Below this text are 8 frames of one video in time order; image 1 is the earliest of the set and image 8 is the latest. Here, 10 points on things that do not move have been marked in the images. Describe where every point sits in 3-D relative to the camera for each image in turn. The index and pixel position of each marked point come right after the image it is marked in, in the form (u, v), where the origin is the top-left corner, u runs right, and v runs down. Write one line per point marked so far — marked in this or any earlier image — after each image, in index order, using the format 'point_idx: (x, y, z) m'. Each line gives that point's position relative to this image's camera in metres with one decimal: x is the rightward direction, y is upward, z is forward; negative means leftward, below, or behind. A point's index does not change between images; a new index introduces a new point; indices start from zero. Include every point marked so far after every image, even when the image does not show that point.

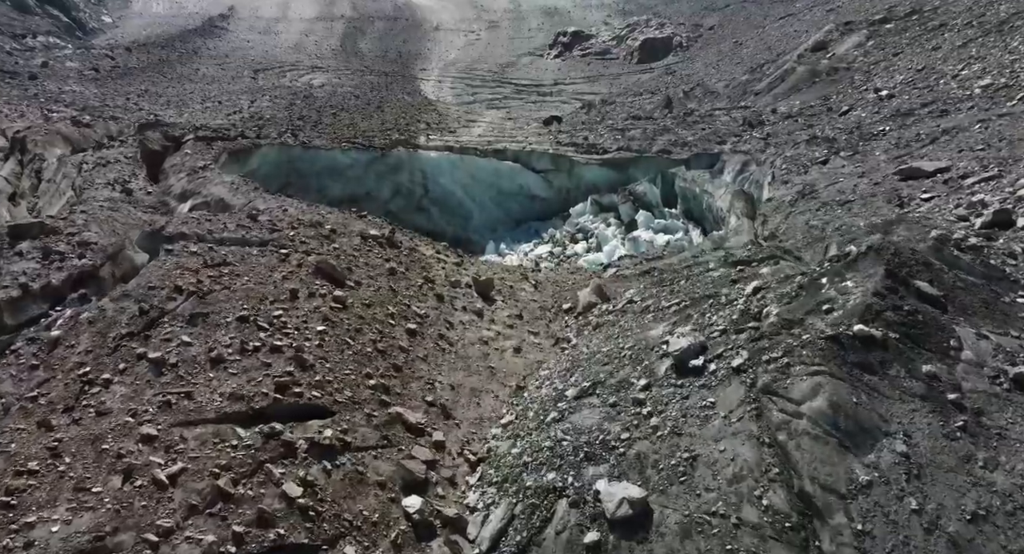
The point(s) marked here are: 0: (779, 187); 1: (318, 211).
0: (+2.7, +0.9, +7.7) m
1: (-1.6, +0.5, +6.1) m
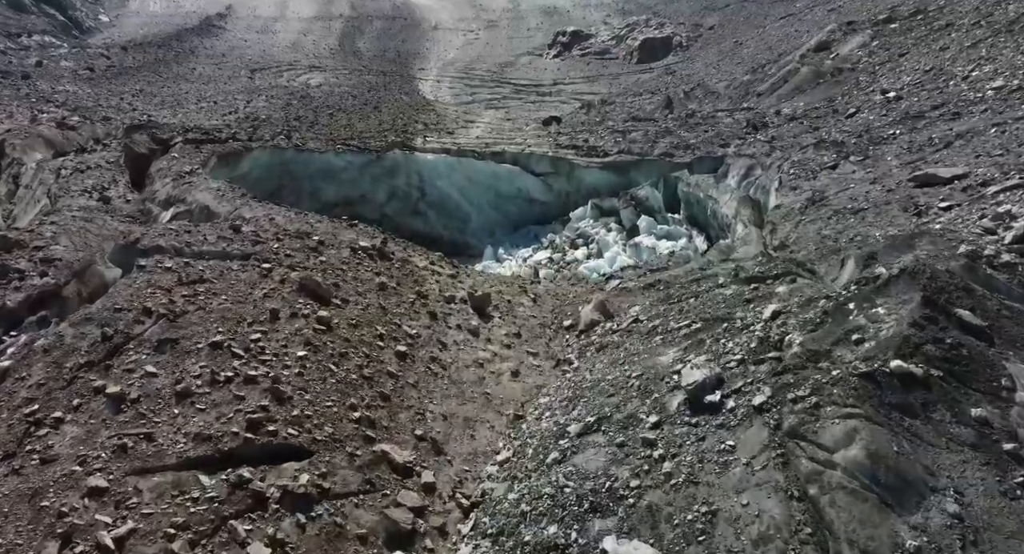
0: (+2.7, +0.8, +7.5) m
1: (-1.6, +0.4, +5.9) m
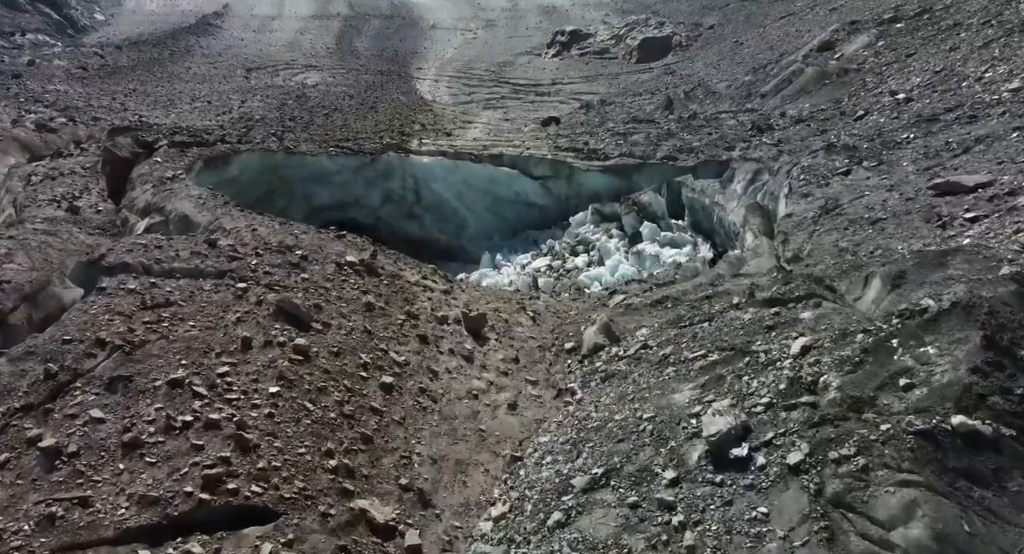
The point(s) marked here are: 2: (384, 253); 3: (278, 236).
0: (+2.6, +0.7, +7.1) m
1: (-1.6, +0.3, +5.5) m
2: (-0.9, +0.2, +5.5) m
3: (-1.6, +0.3, +5.4) m
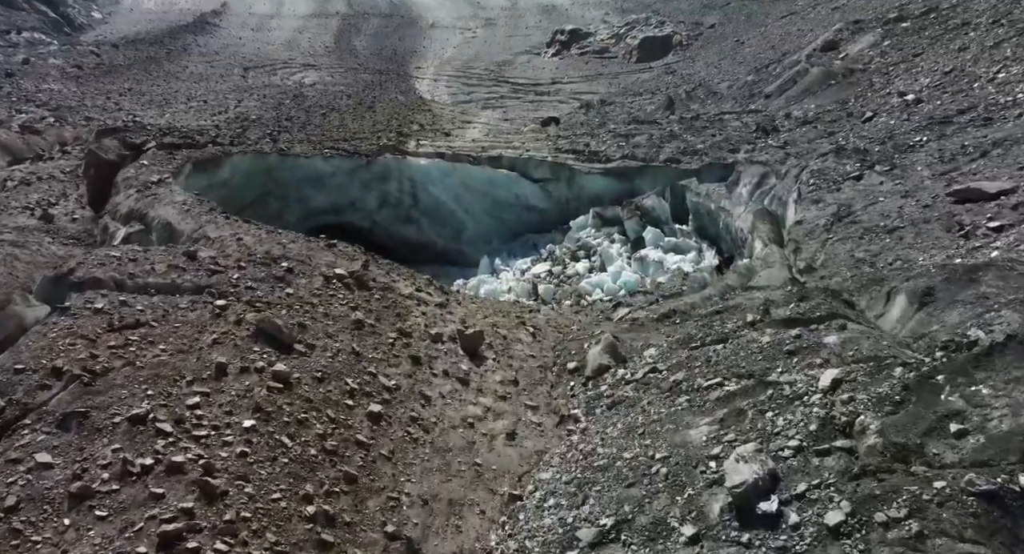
0: (+2.6, +0.6, +6.8) m
1: (-1.6, +0.2, +5.2) m
2: (-0.9, +0.1, +5.3) m
3: (-1.6, +0.2, +5.1) m
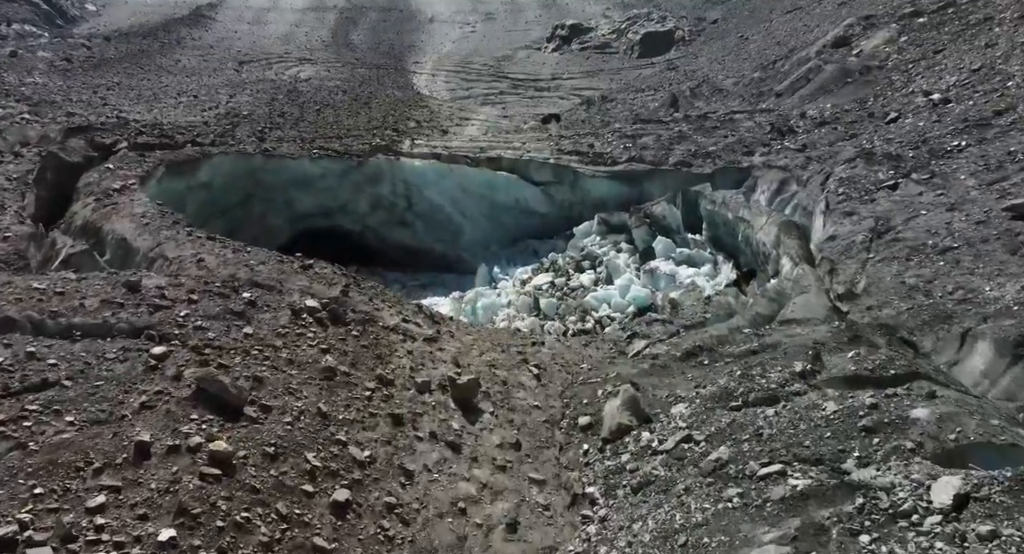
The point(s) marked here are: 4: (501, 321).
0: (+2.6, +0.5, +6.2) m
1: (-1.6, +0.1, +4.6) m
2: (-0.9, -0.1, +4.6) m
3: (-1.6, 0.0, +4.4) m
4: (-0.1, -0.5, +8.3) m
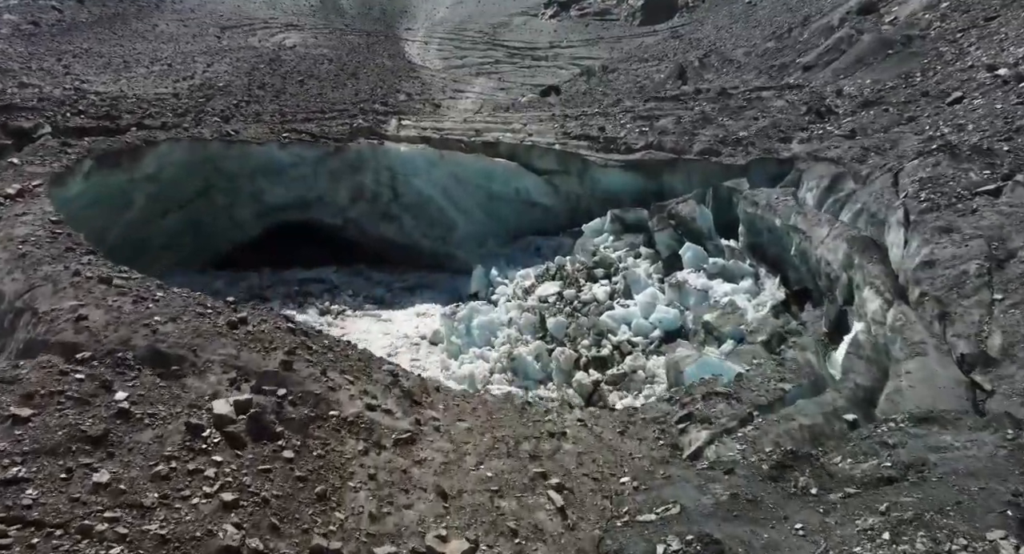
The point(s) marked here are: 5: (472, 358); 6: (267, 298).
0: (+2.7, +0.2, +4.8) m
1: (-1.6, -0.2, +3.2) m
2: (-0.9, -0.4, +3.3) m
3: (-1.6, -0.2, +3.1) m
4: (-0.1, -0.6, +7.0) m
5: (-0.4, -0.7, +6.9) m
6: (-2.7, -0.2, +8.4) m
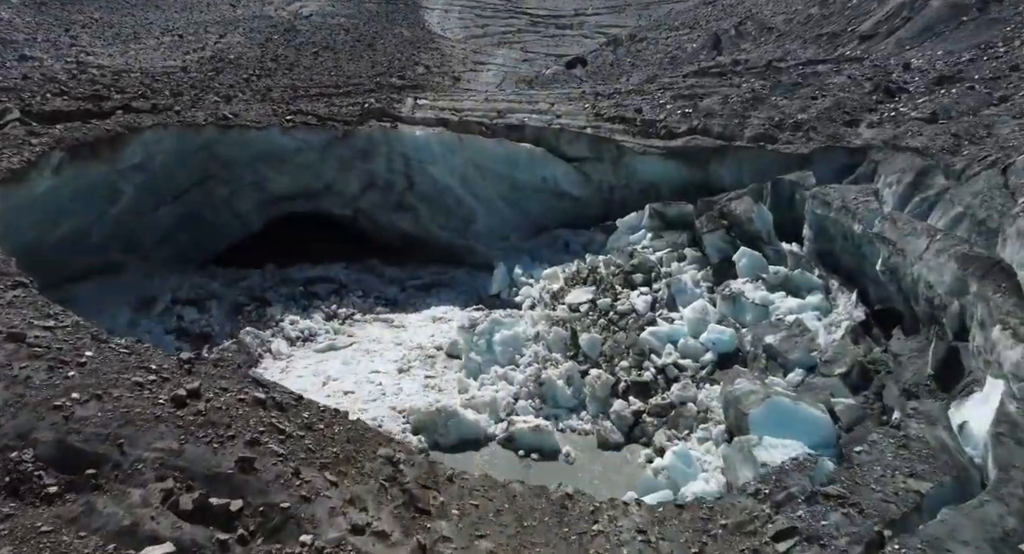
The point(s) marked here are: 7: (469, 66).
0: (+2.8, +0.1, +3.9) m
1: (-1.4, -0.4, +2.3) m
2: (-0.8, -0.6, +2.4) m
3: (-1.5, -0.5, +2.2) m
4: (+0.1, -0.7, +6.1) m
5: (-0.1, -0.8, +6.0) m
6: (-2.4, -0.2, +7.6) m
7: (-0.7, +2.8, +10.8) m
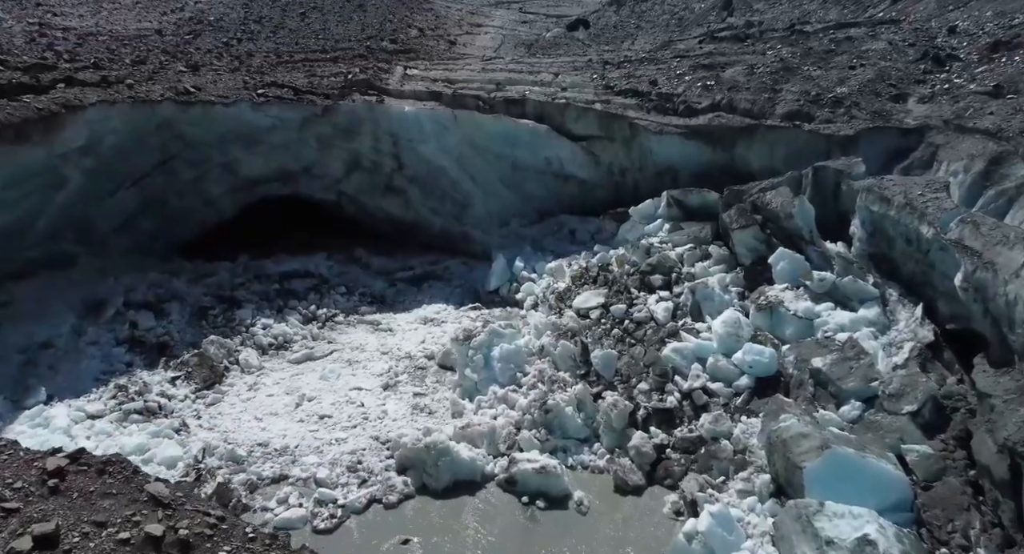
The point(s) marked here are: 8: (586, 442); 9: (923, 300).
0: (+2.8, -0.1, +3.0) m
1: (-1.4, -0.6, +1.5) m
2: (-0.8, -0.8, +1.5) m
3: (-1.5, -0.7, +1.3) m
4: (+0.1, -0.8, +5.2) m
5: (-0.1, -0.9, +5.2) m
6: (-2.4, -0.2, +6.7) m
7: (-0.7, +3.0, +9.8) m
8: (+0.5, -1.1, +4.9) m
9: (+2.5, -0.1, +4.8) m
